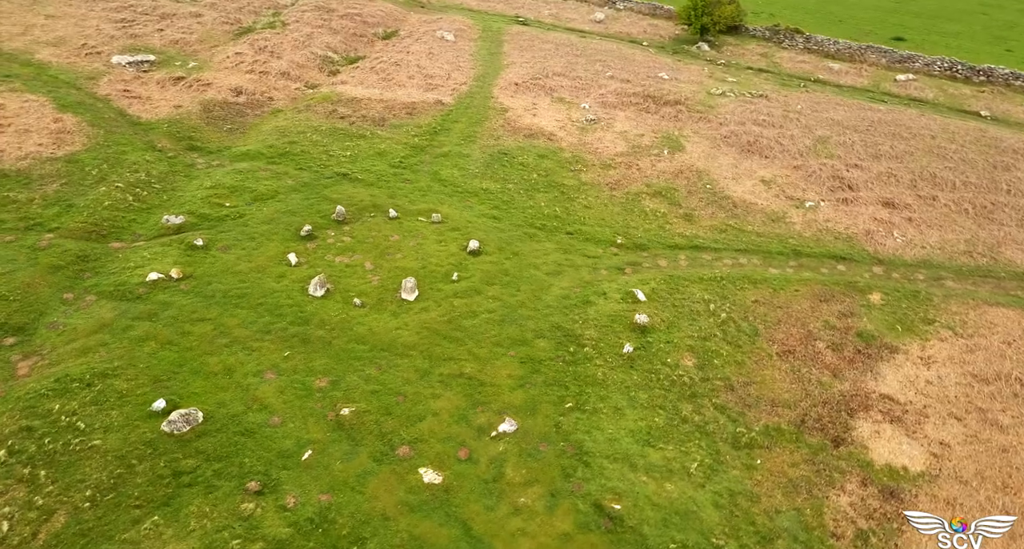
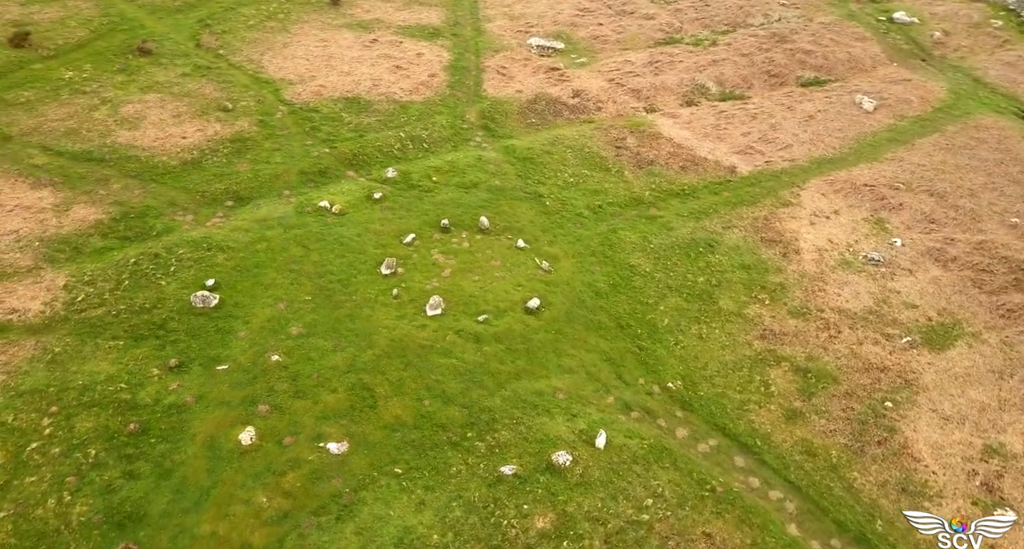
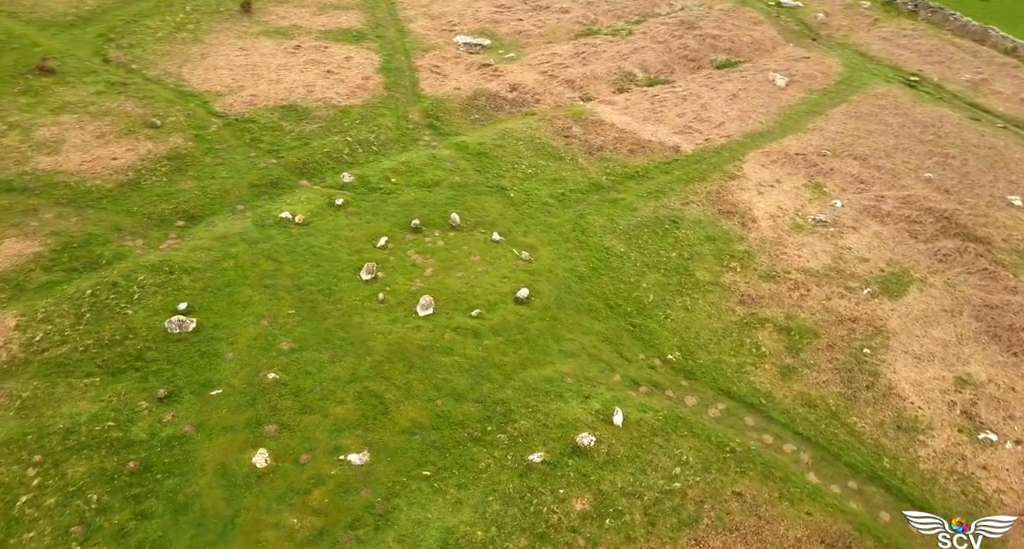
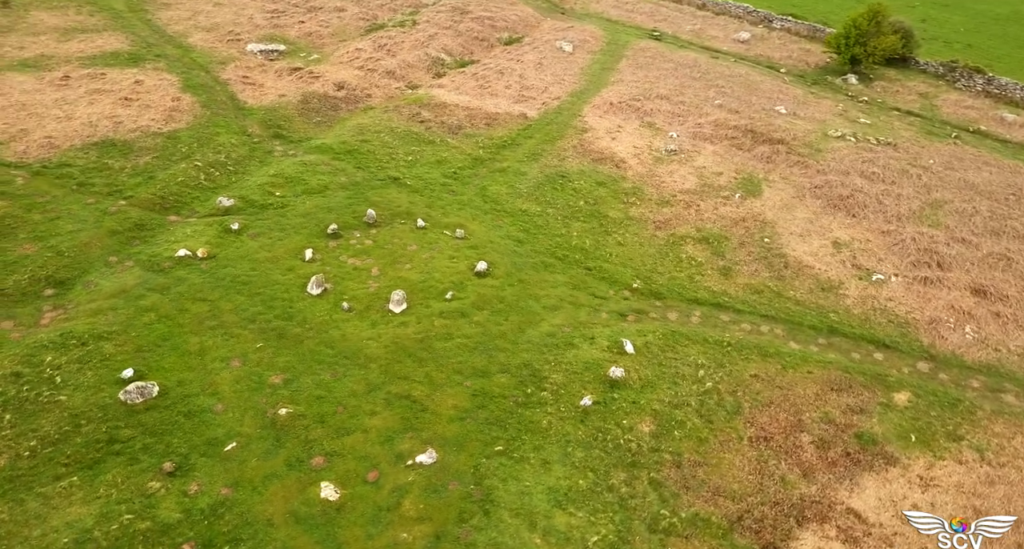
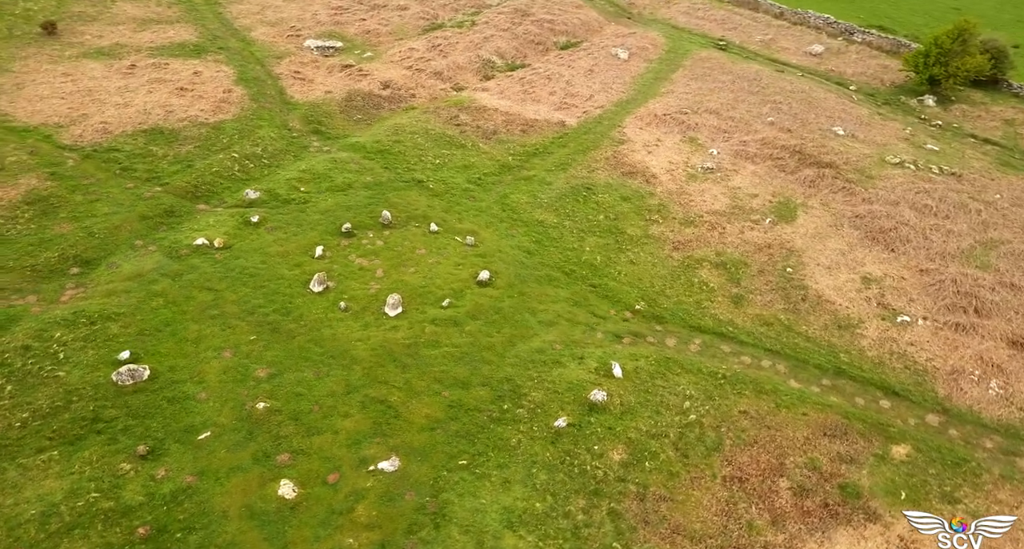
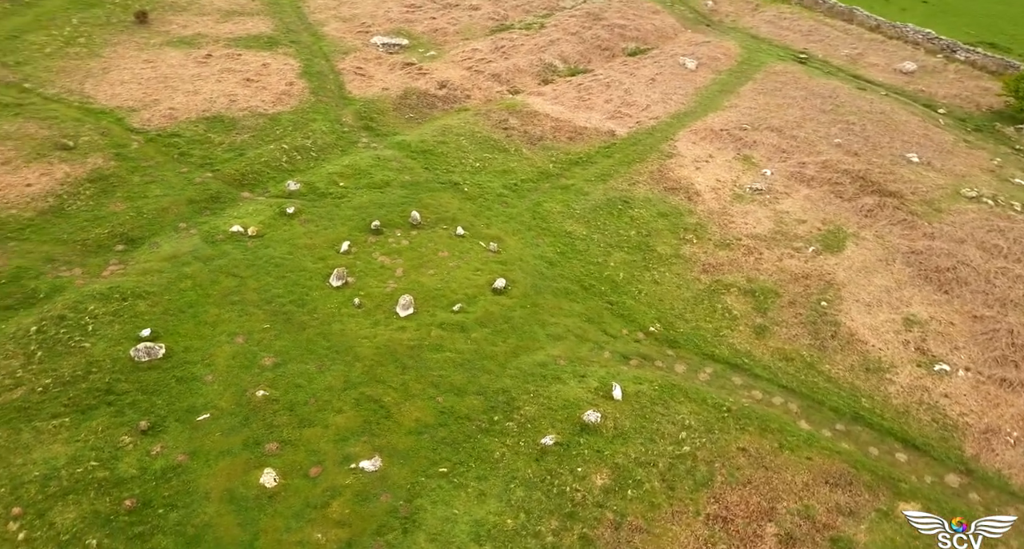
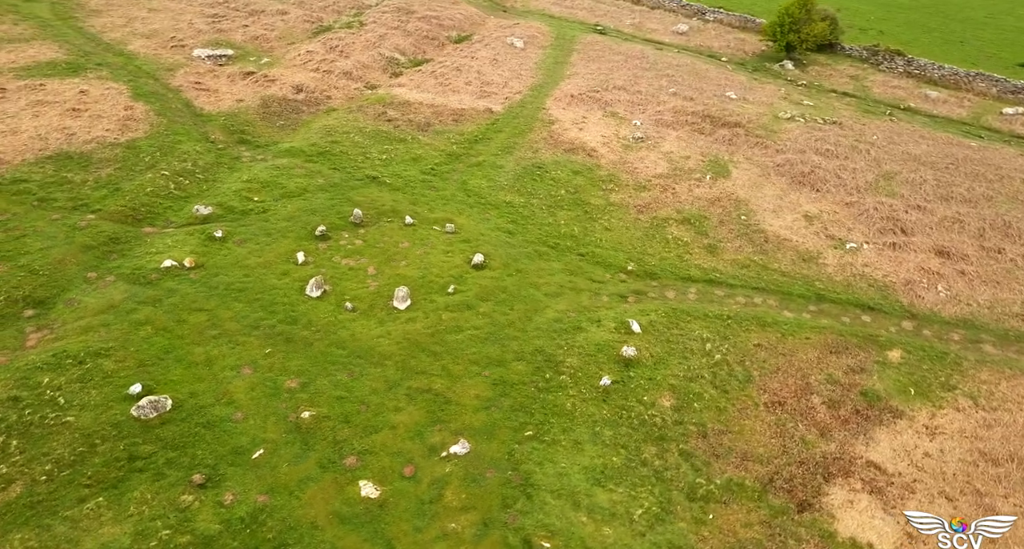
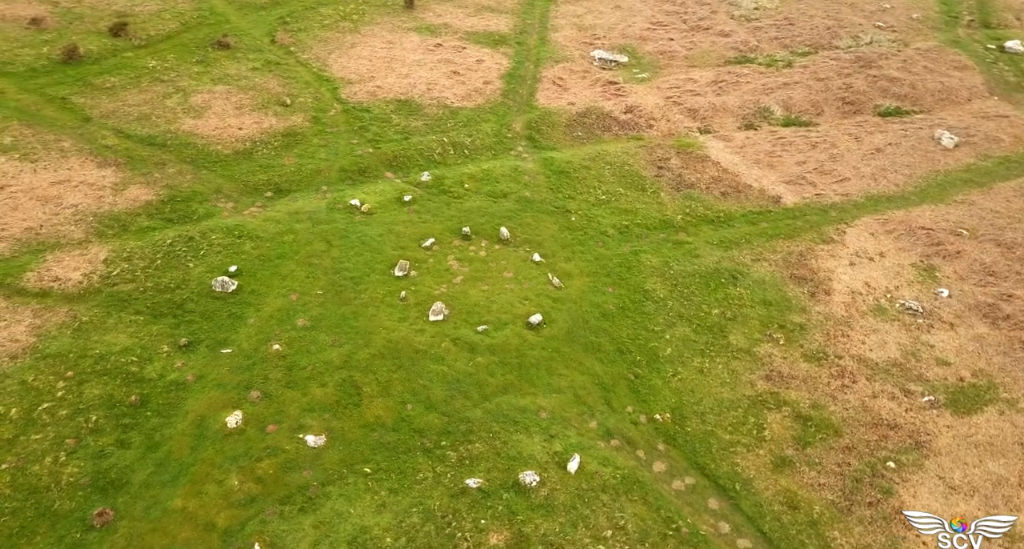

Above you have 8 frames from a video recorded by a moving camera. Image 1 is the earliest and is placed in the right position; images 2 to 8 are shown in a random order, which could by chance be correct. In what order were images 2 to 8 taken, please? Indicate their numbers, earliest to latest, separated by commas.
7, 4, 5, 6, 3, 2, 8
